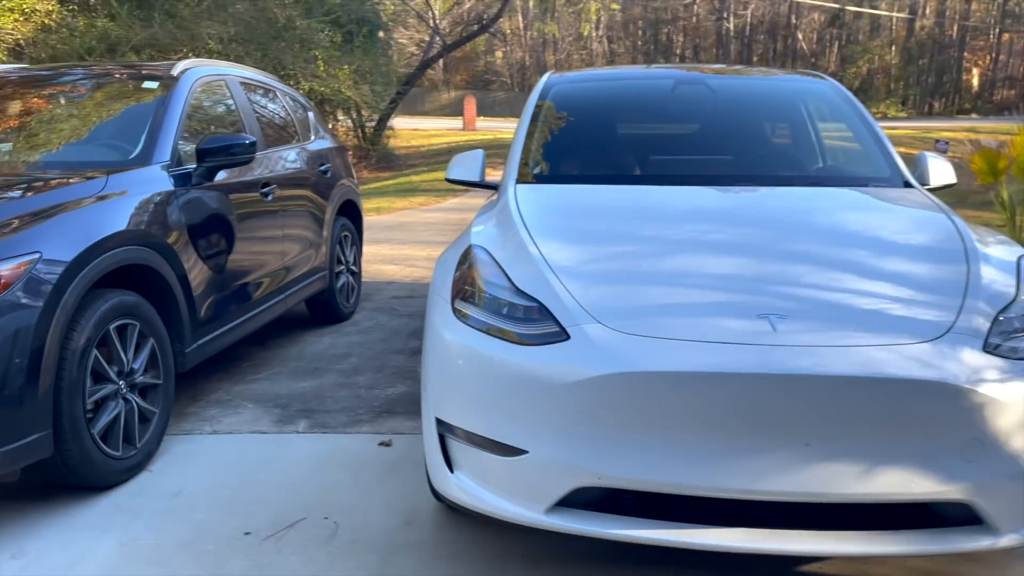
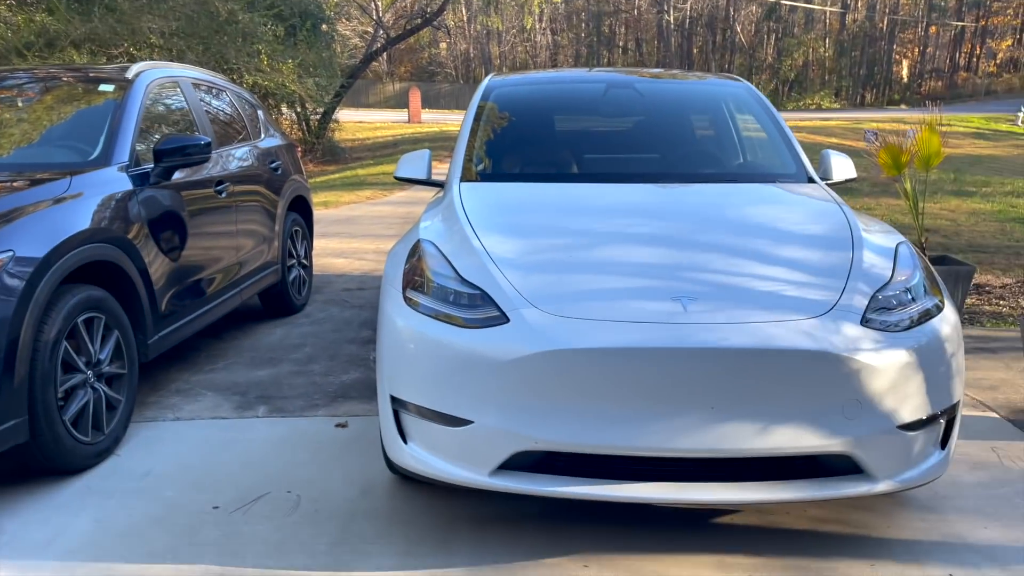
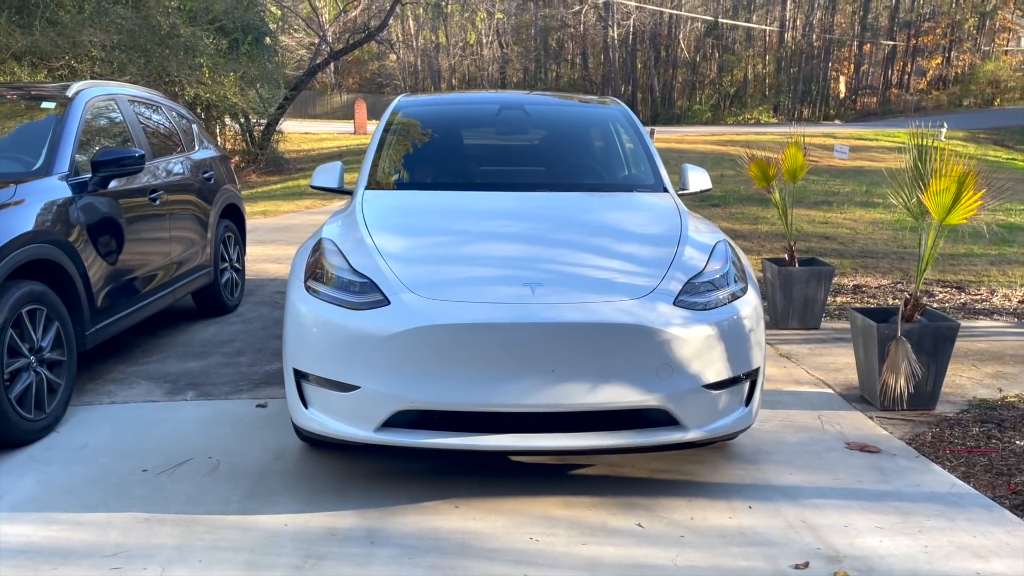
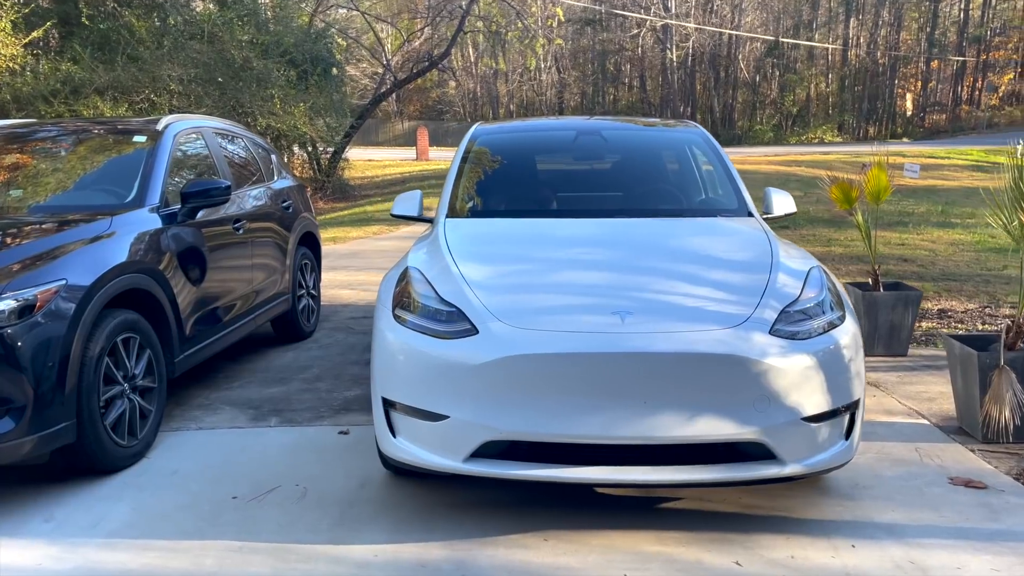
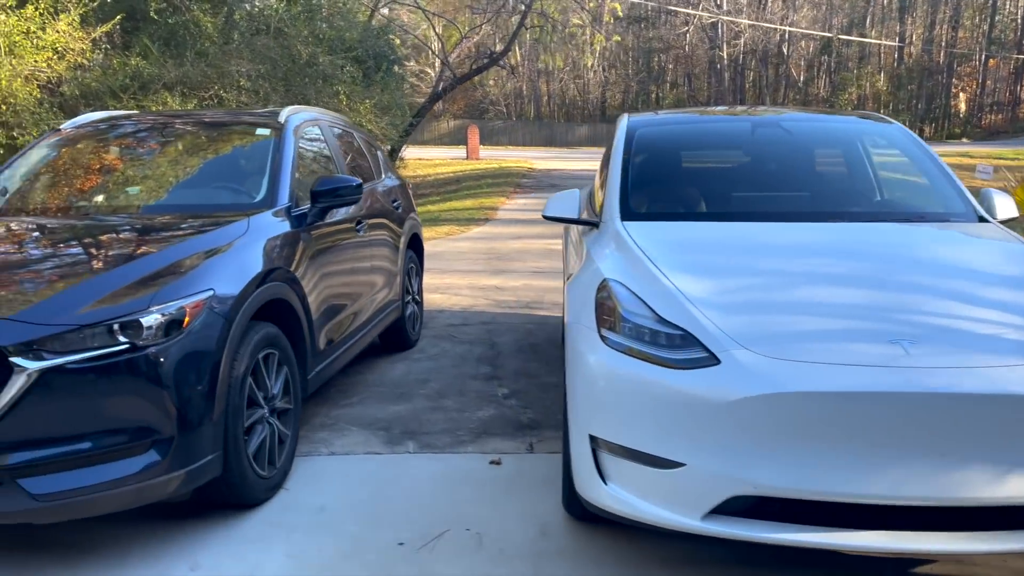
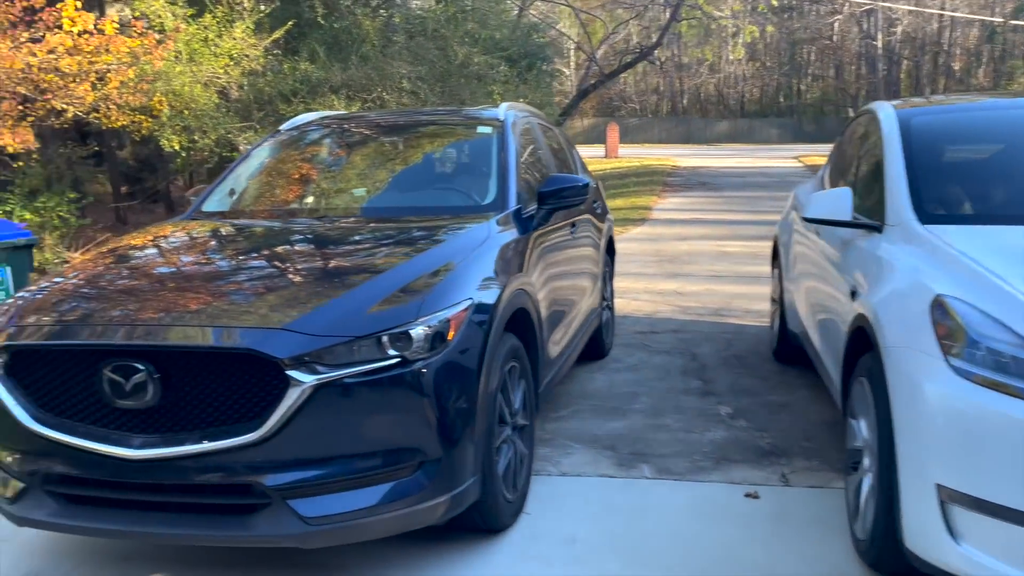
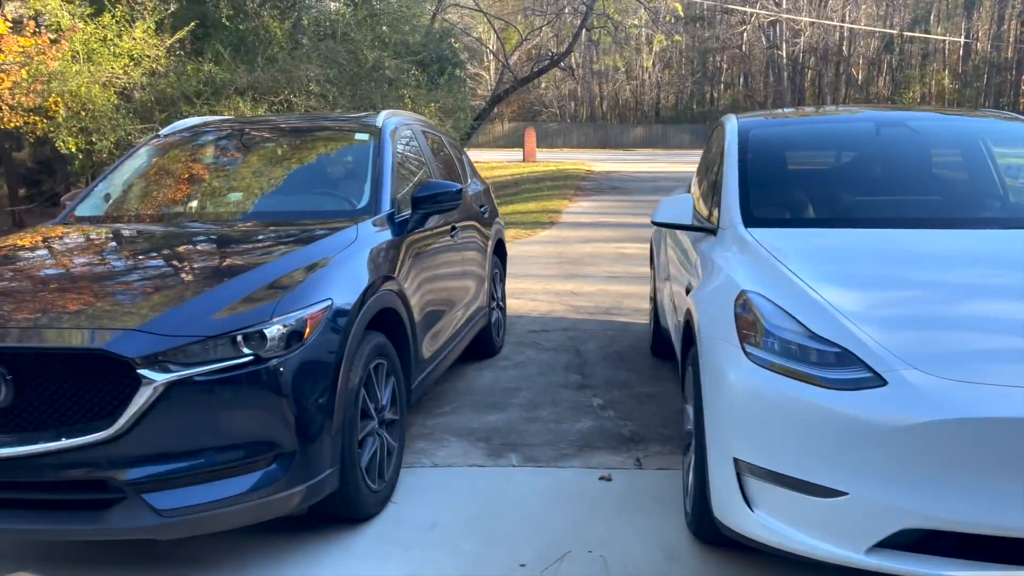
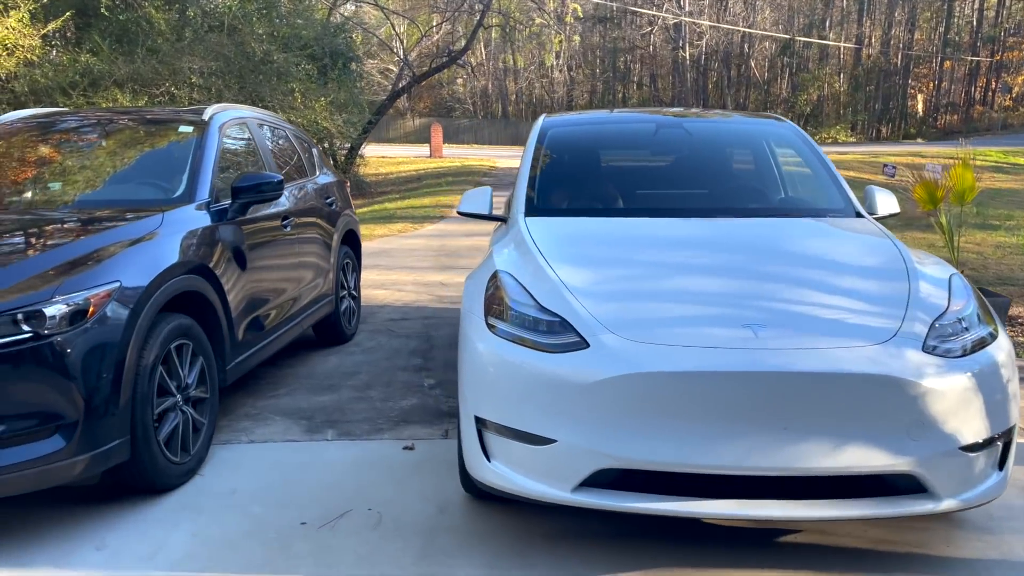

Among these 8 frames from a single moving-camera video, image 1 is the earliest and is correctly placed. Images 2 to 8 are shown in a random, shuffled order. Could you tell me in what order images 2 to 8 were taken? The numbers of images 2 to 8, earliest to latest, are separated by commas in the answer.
2, 3, 4, 8, 5, 7, 6
